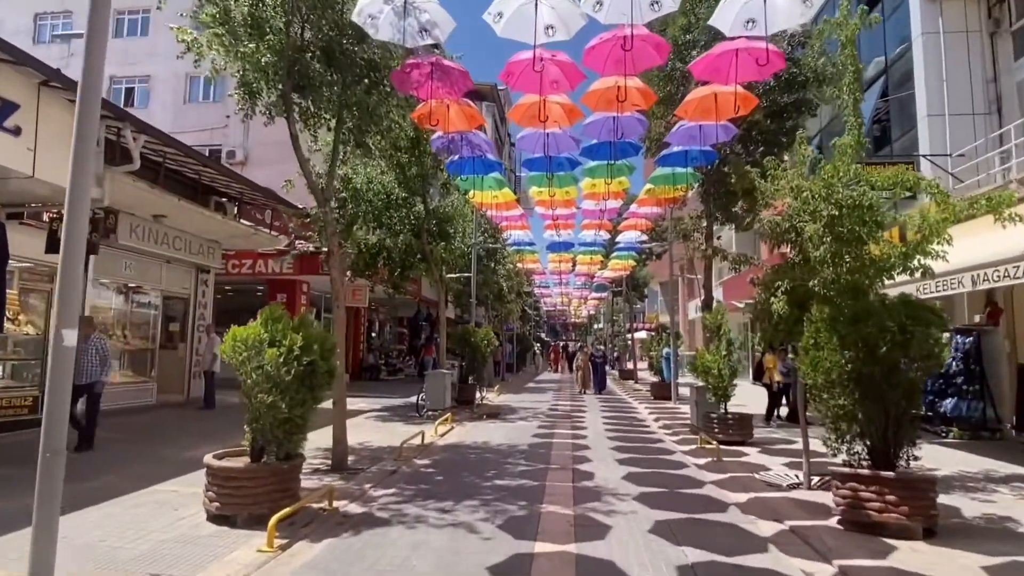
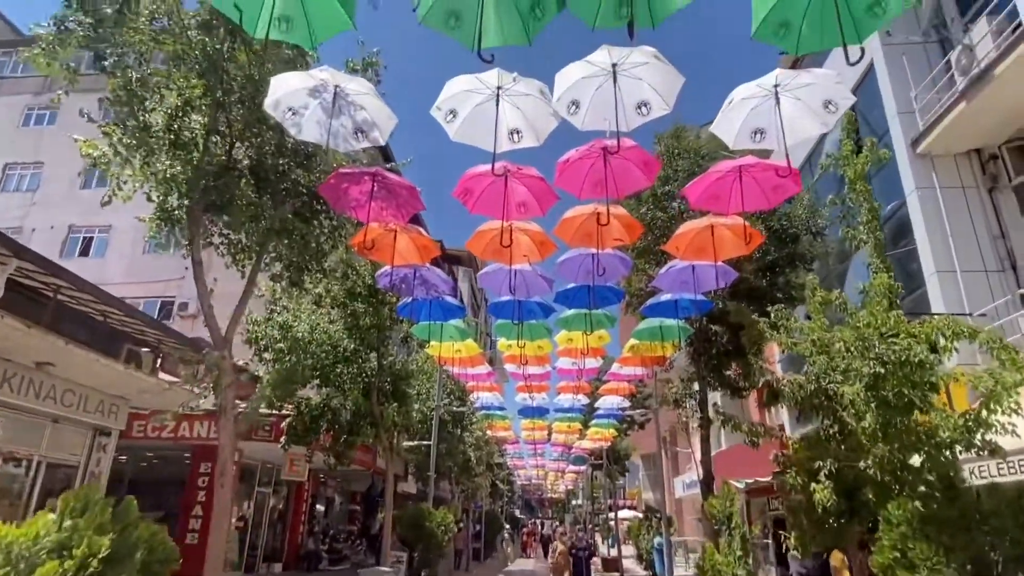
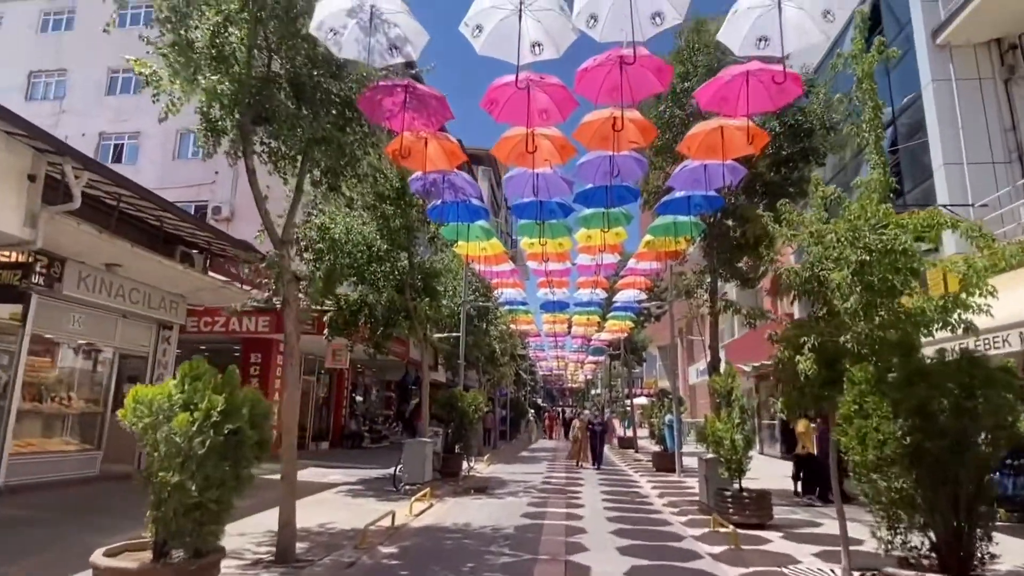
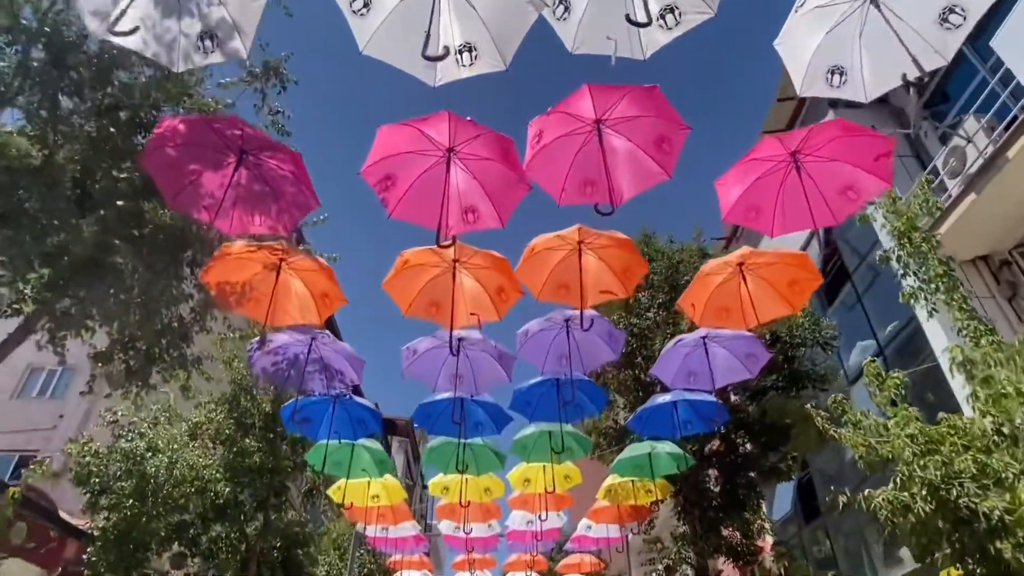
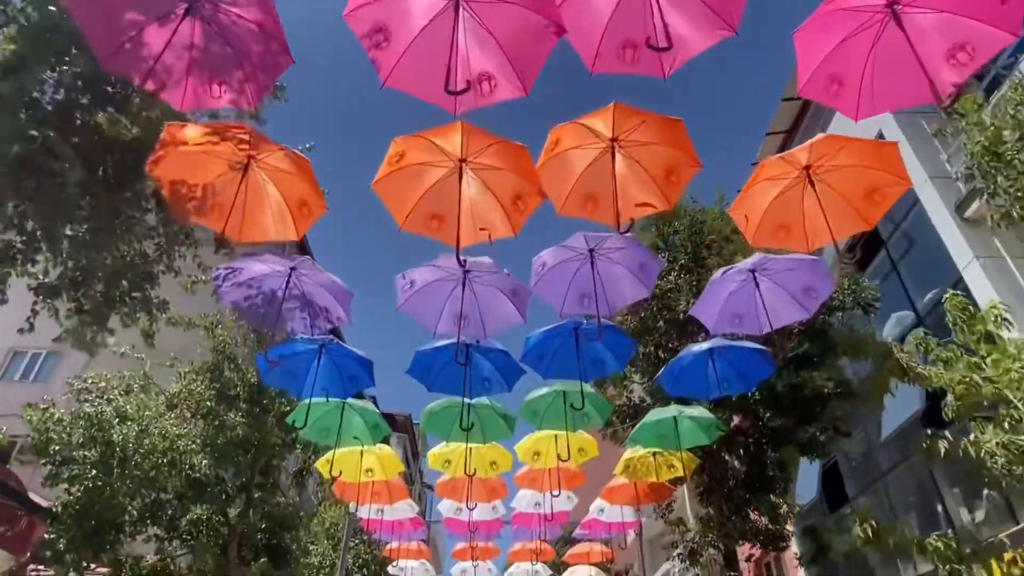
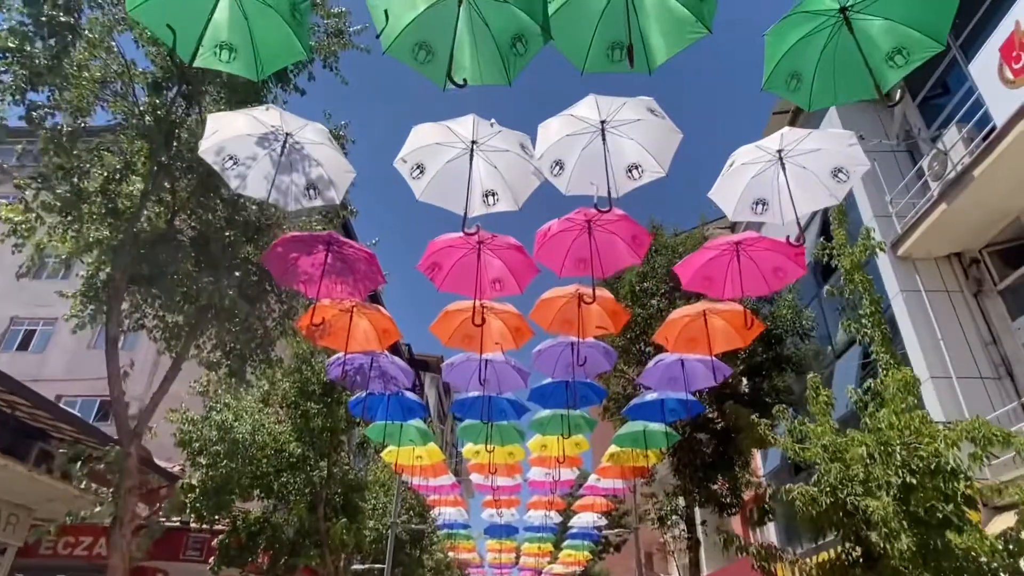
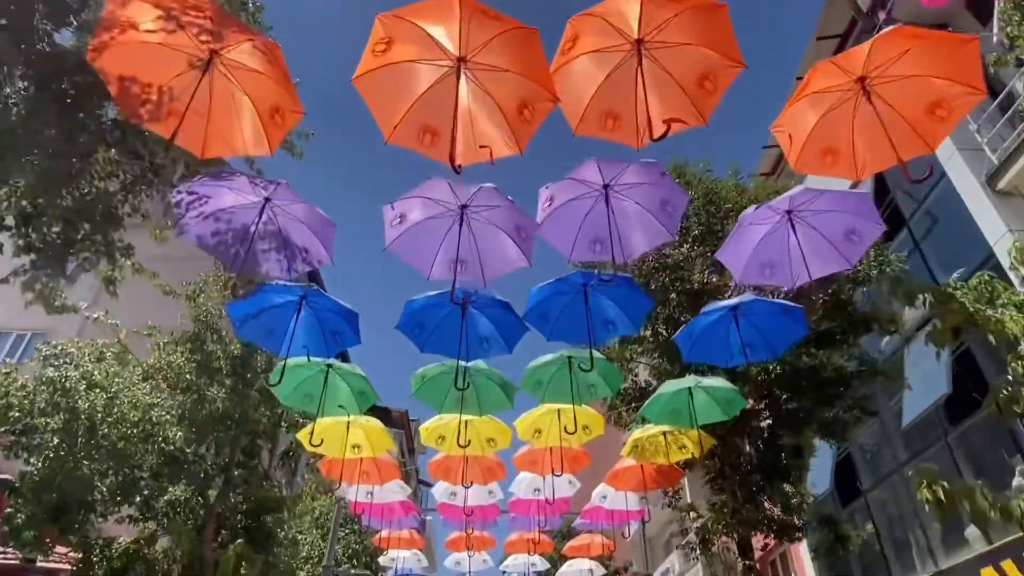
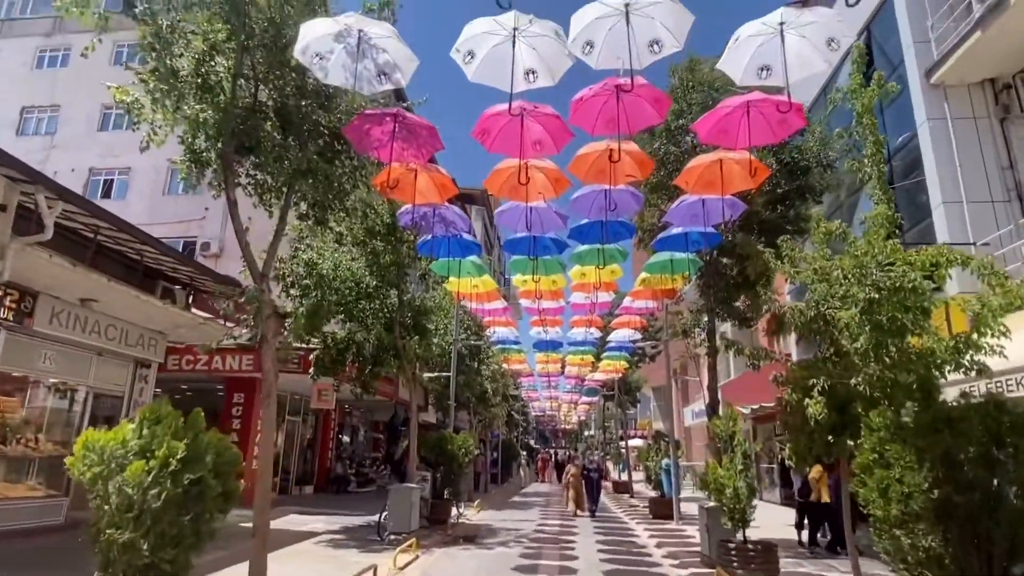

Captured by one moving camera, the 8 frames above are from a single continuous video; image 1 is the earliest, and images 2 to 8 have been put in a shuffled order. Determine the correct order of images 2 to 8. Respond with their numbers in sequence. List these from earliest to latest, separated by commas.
3, 8, 2, 6, 4, 5, 7
